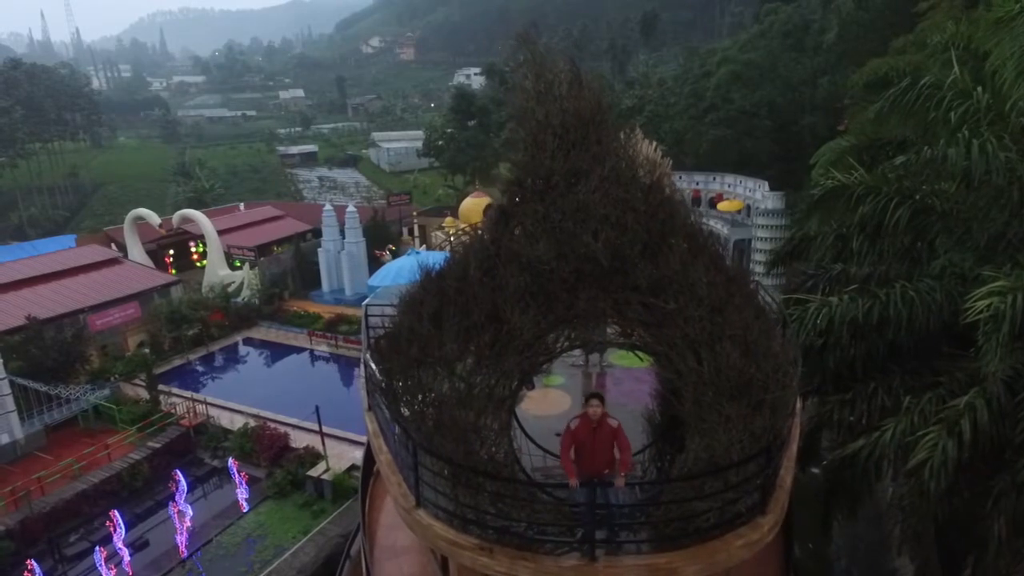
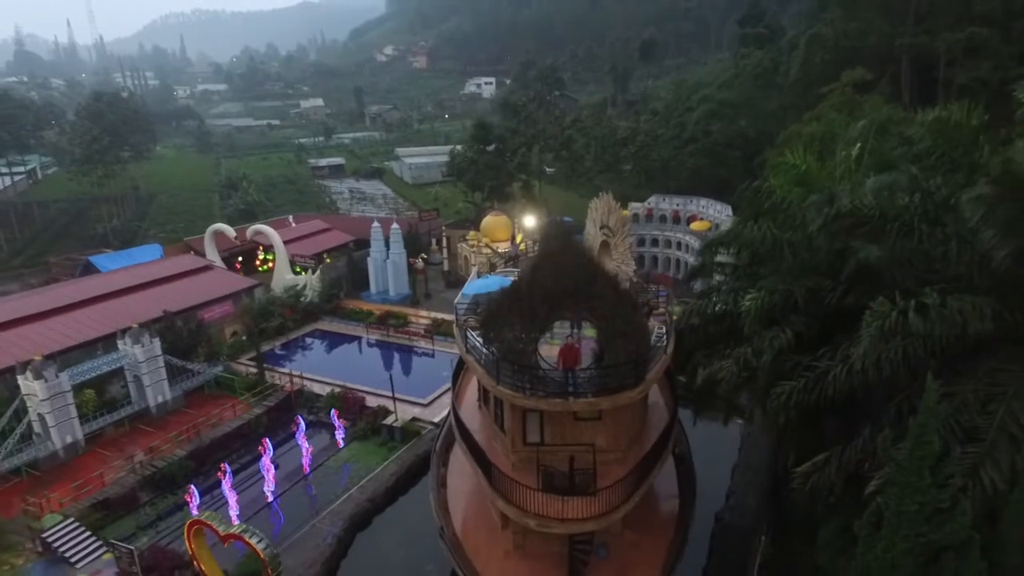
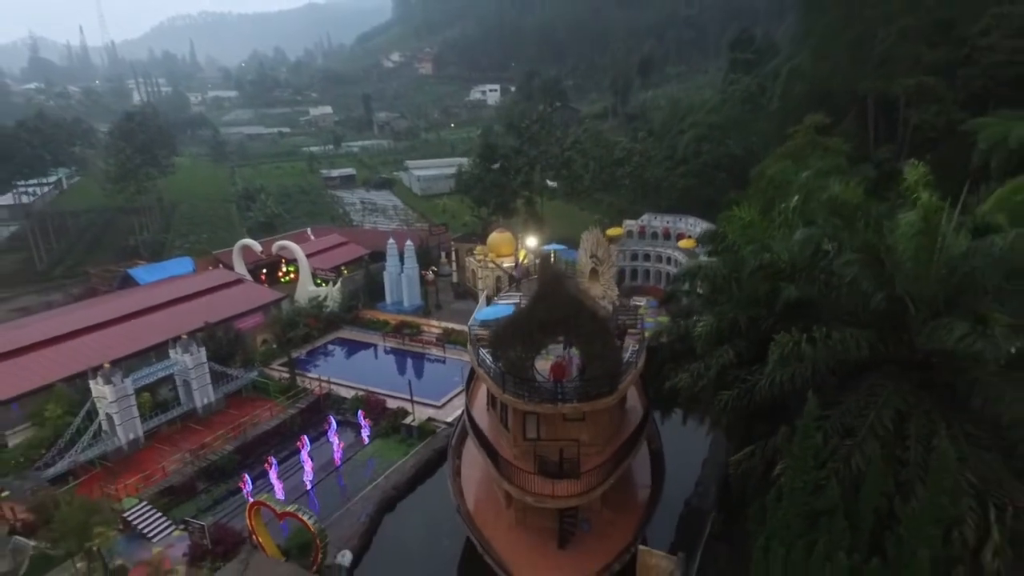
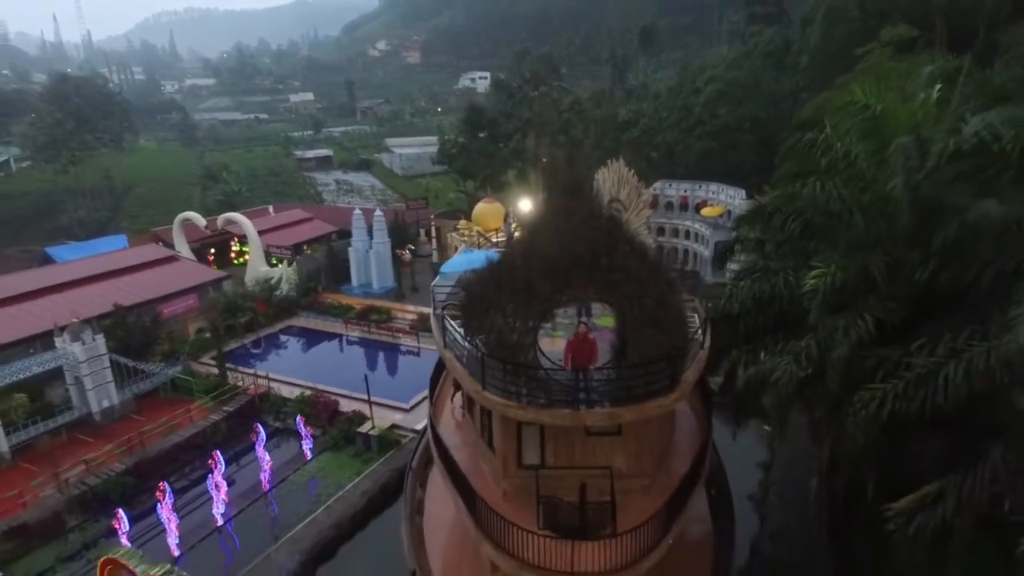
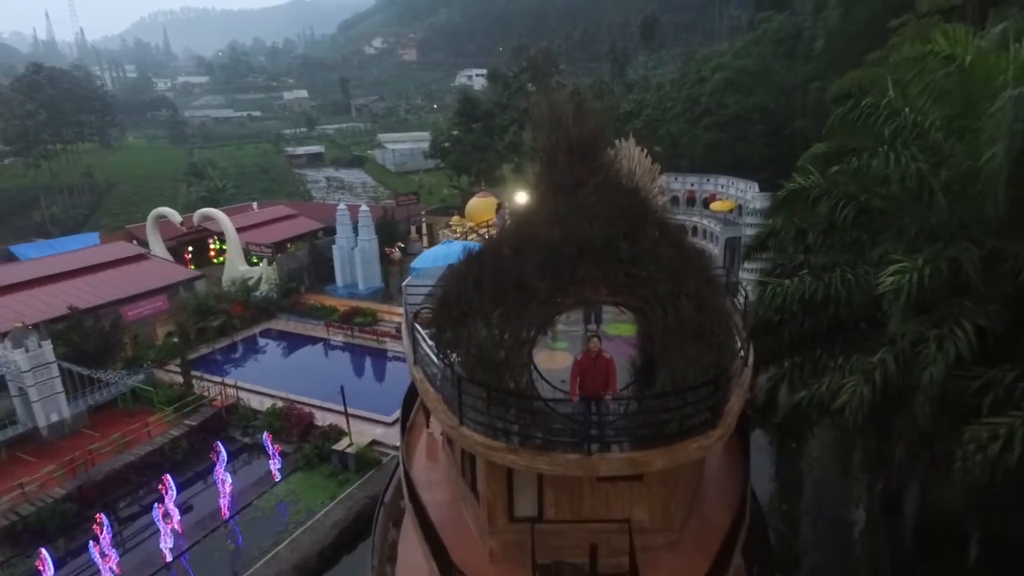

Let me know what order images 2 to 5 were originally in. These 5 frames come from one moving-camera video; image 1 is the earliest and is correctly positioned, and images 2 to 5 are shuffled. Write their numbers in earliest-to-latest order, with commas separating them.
5, 4, 2, 3
